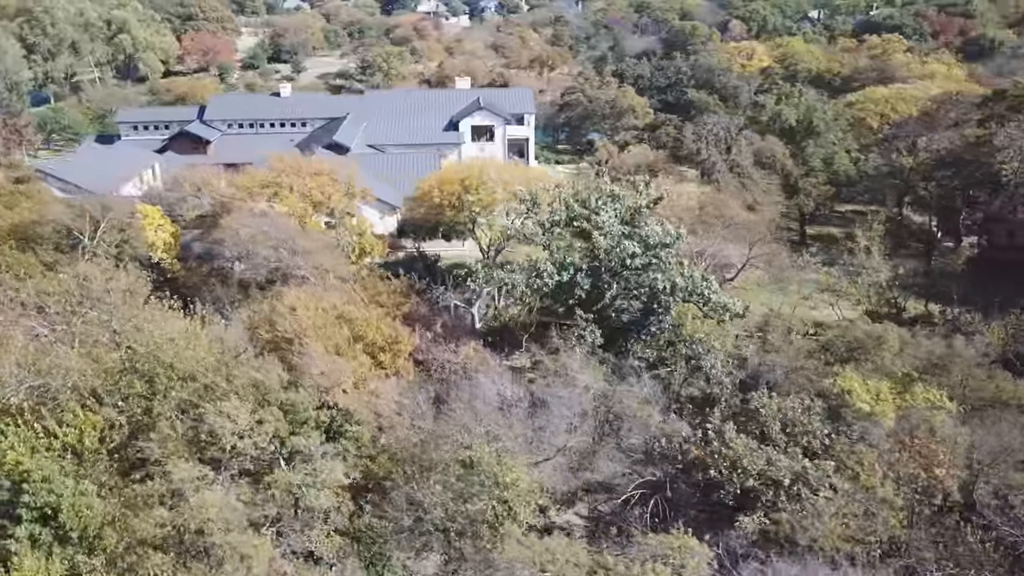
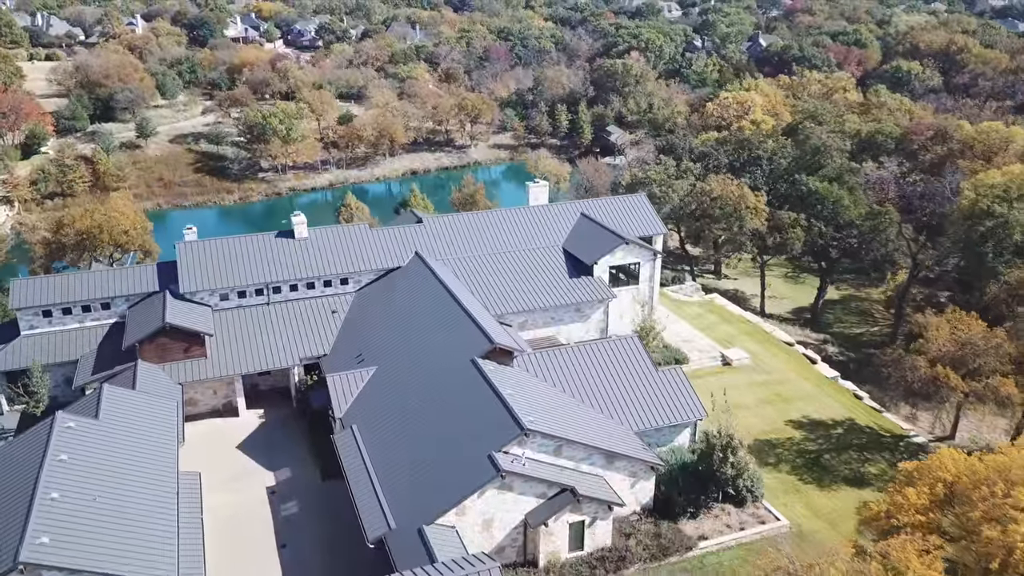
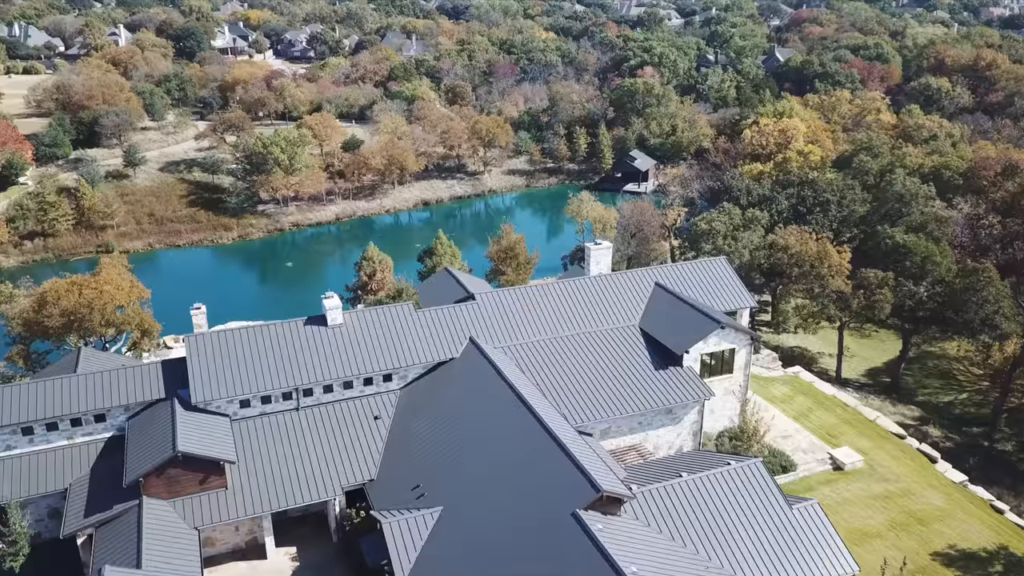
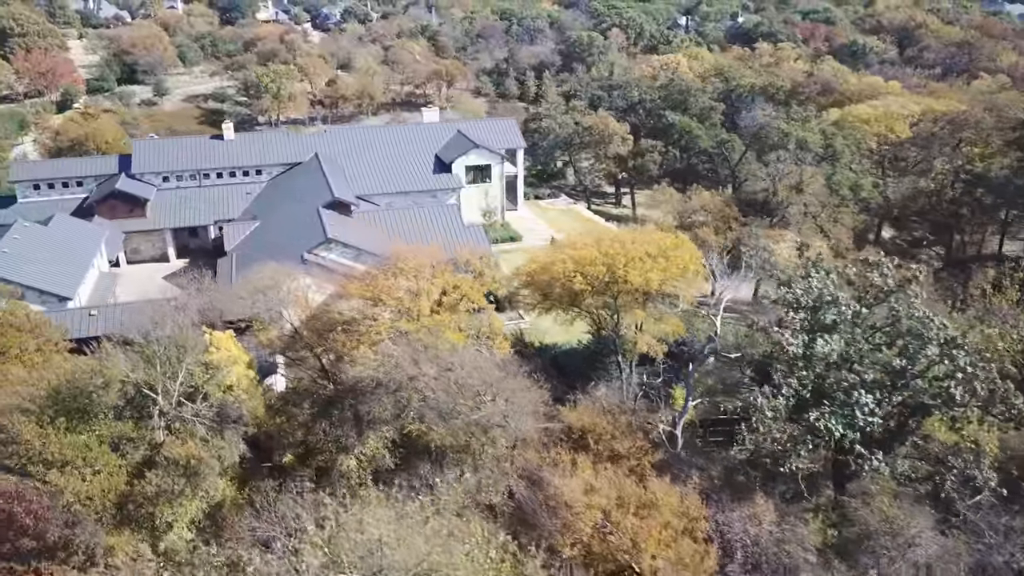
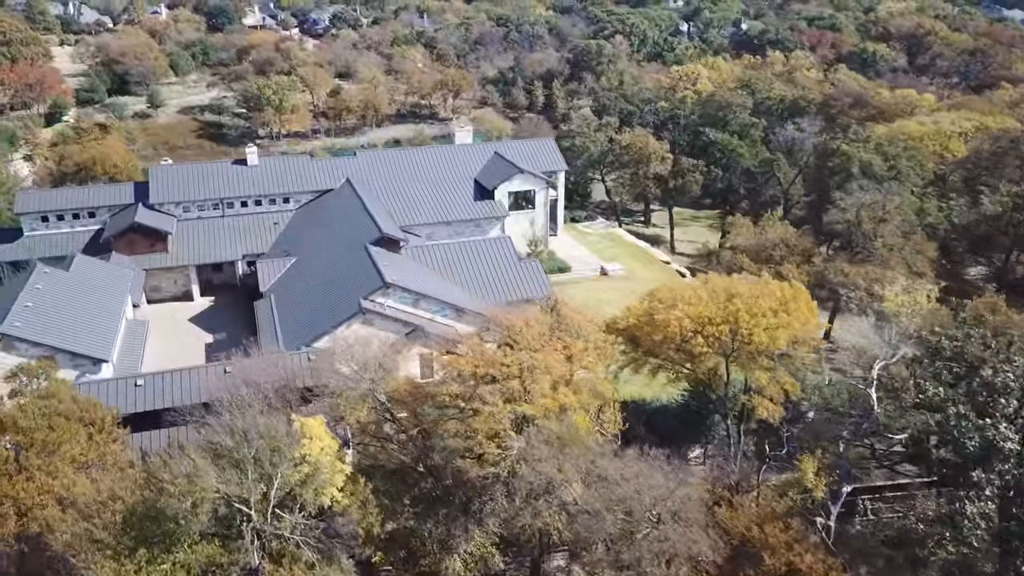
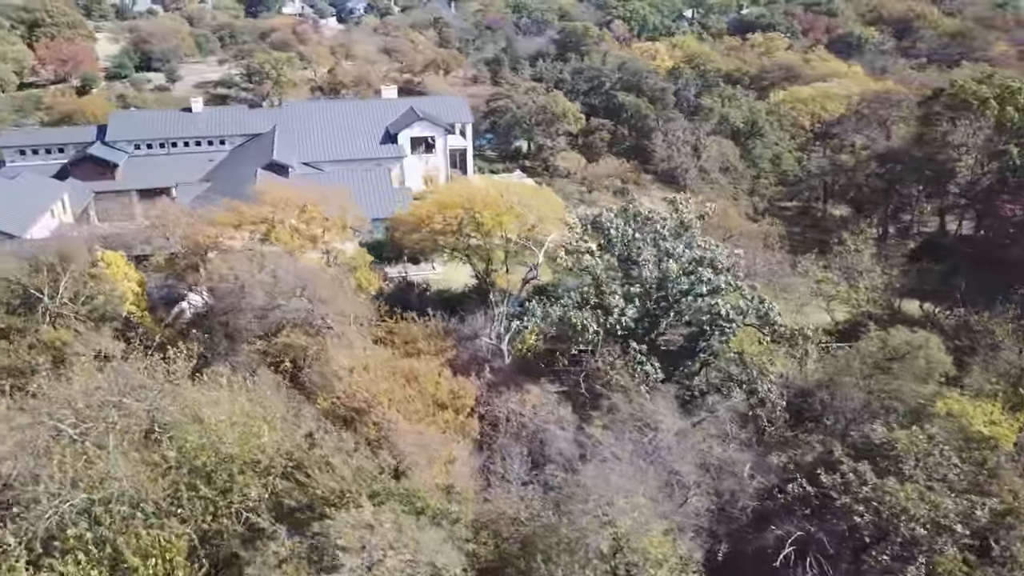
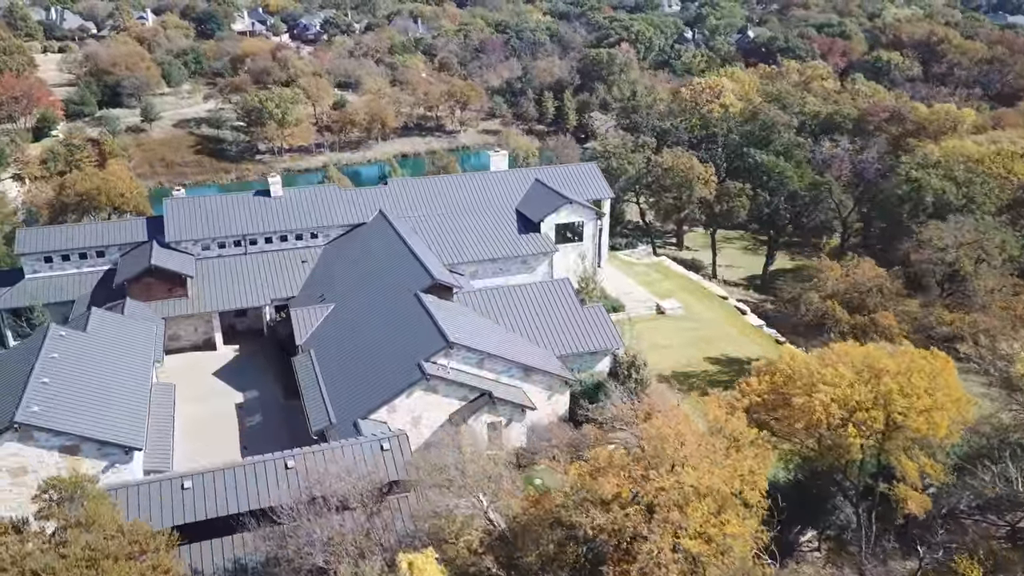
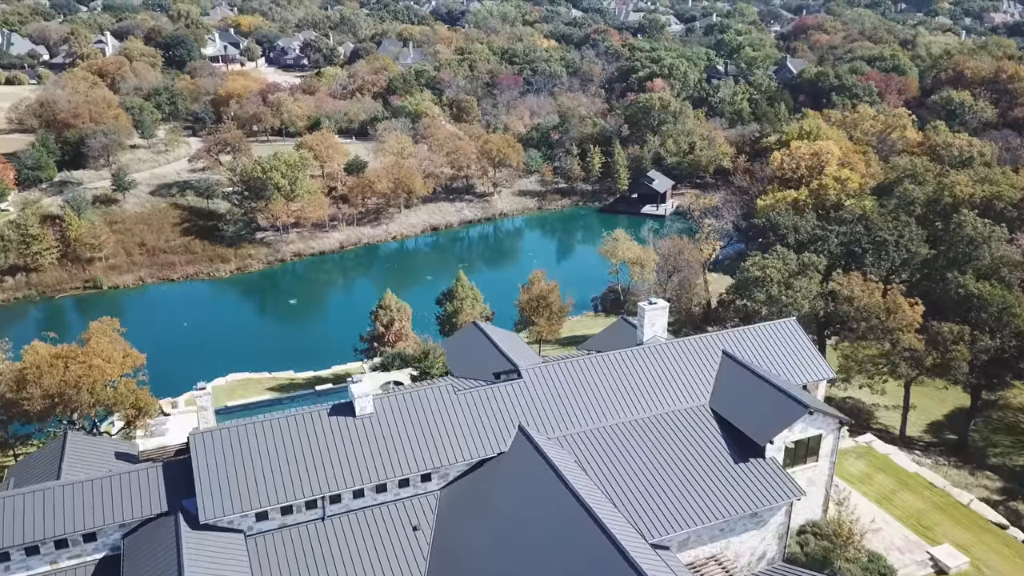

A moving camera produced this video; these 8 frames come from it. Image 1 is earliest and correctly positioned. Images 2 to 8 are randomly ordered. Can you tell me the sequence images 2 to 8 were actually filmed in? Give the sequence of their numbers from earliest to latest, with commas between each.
6, 4, 5, 7, 2, 3, 8
